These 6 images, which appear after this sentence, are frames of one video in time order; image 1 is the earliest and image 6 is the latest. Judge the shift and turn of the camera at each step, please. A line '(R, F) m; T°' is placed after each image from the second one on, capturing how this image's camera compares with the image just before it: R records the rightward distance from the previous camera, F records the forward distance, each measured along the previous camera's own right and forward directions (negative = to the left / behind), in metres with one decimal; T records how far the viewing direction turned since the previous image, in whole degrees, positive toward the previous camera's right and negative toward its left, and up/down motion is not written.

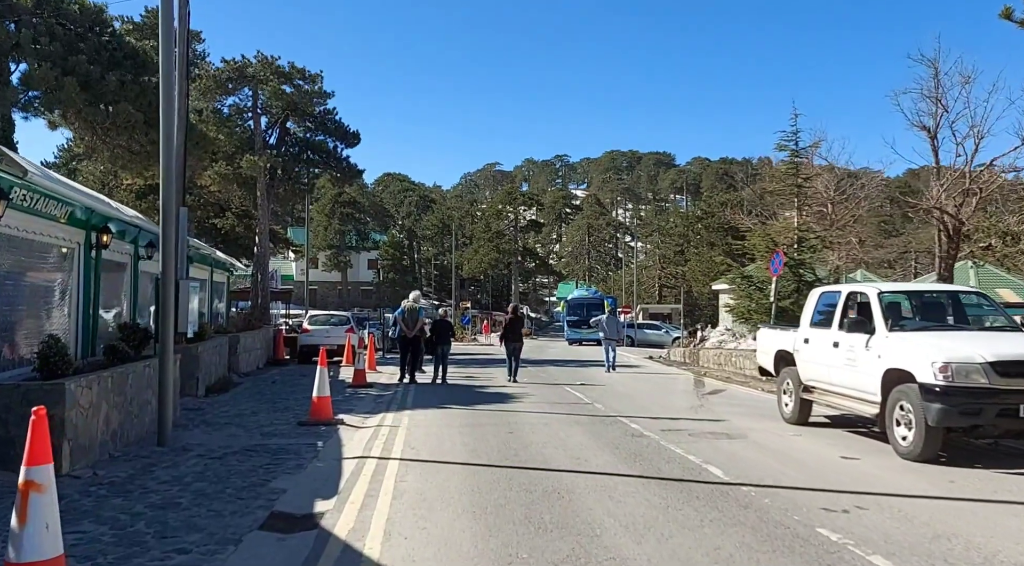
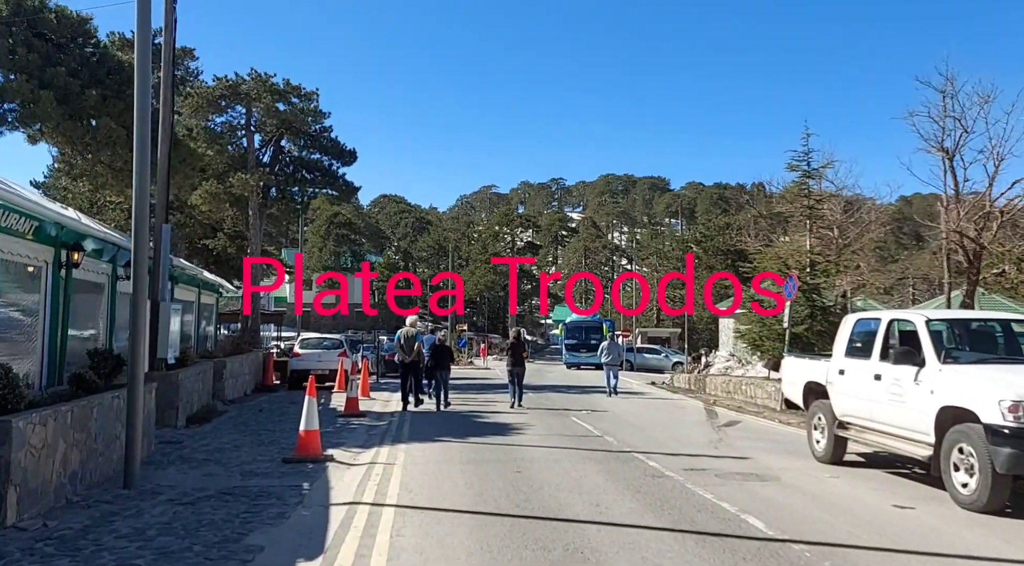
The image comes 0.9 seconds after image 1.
(-0.2, +1.0) m; 0°
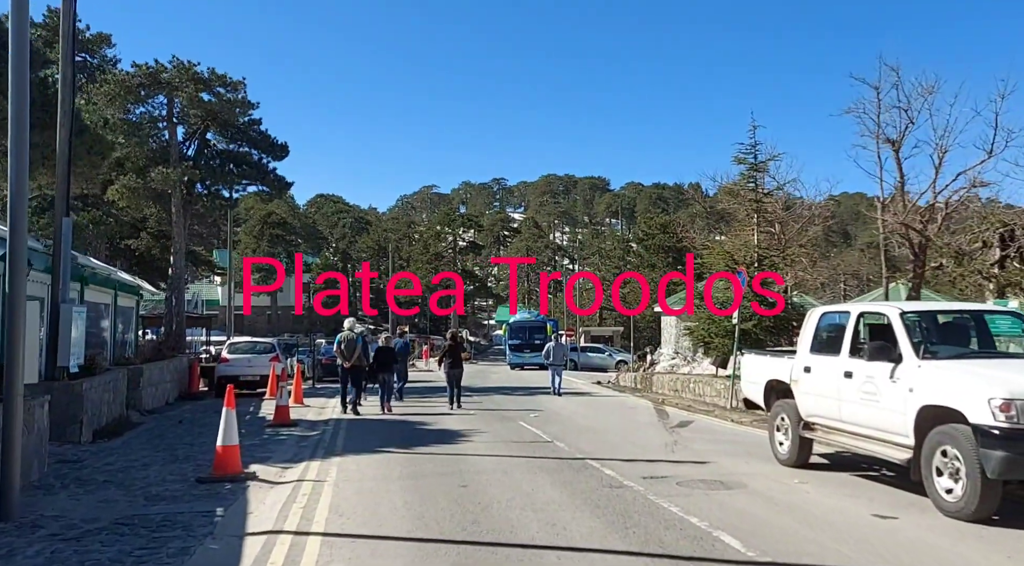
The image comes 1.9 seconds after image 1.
(0.0, +1.0) m; +4°
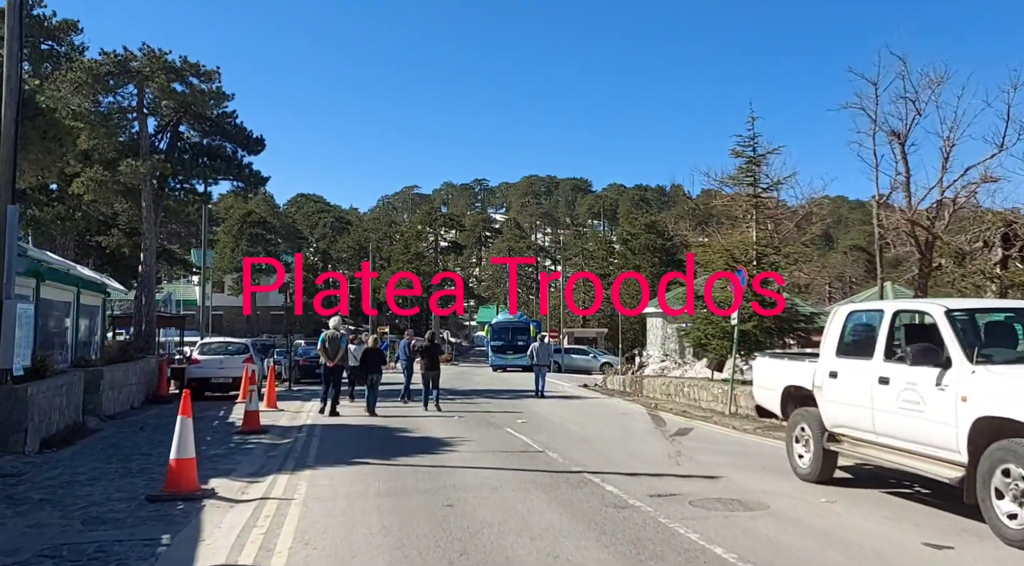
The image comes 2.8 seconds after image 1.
(-0.1, +1.1) m; +1°
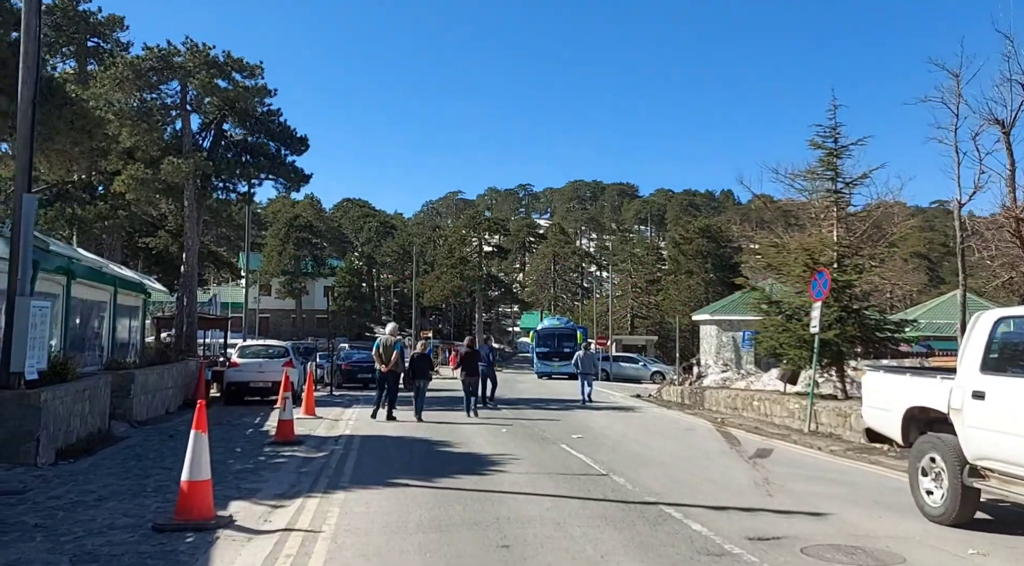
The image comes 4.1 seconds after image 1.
(-0.2, +1.4) m; -3°
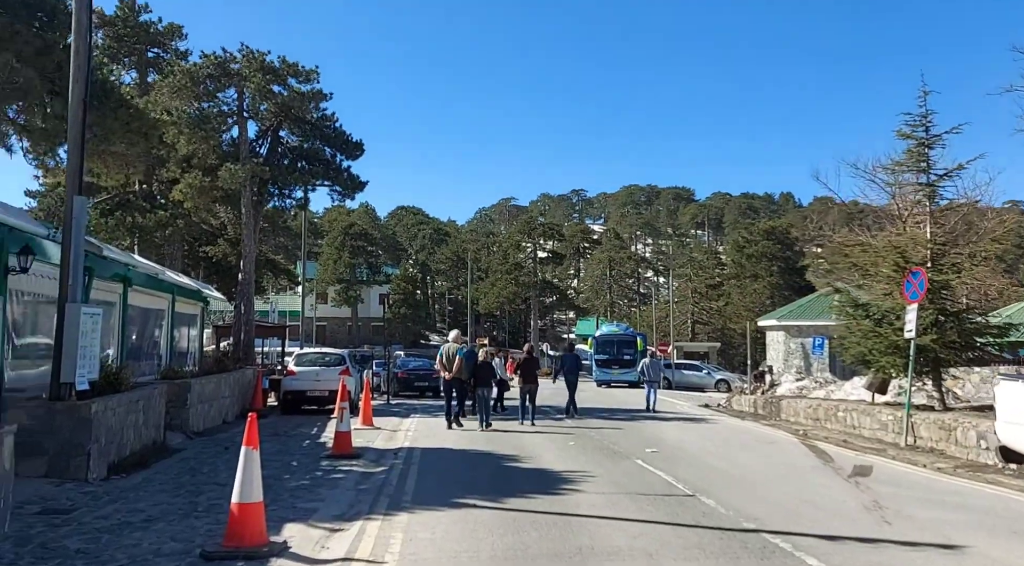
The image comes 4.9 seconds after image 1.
(-0.2, +0.8) m; -3°
